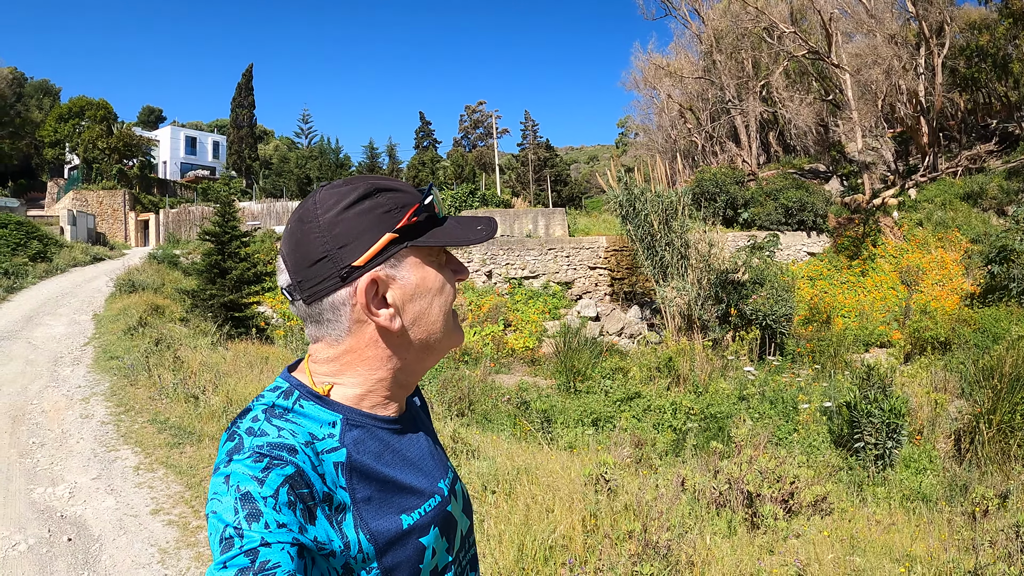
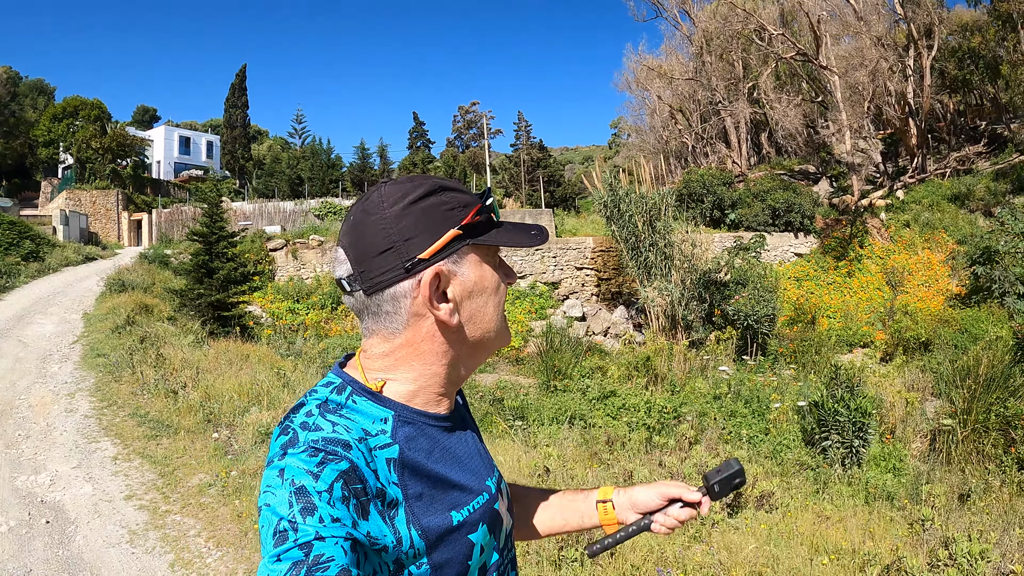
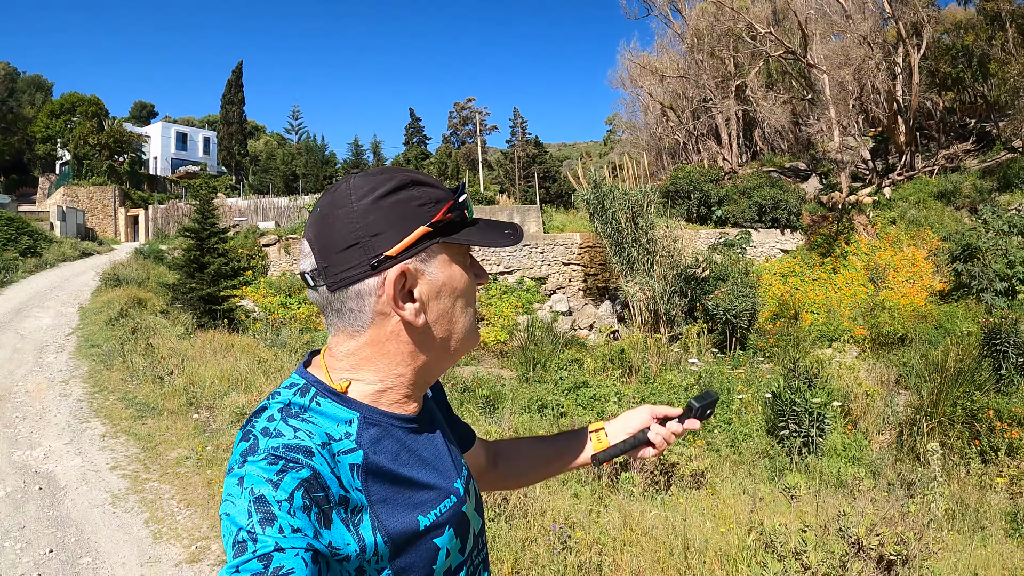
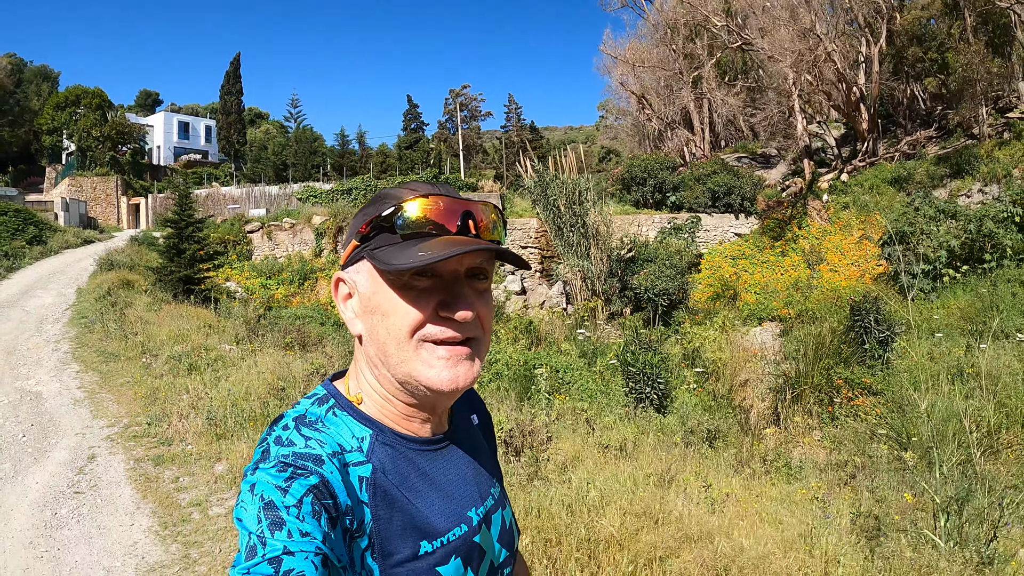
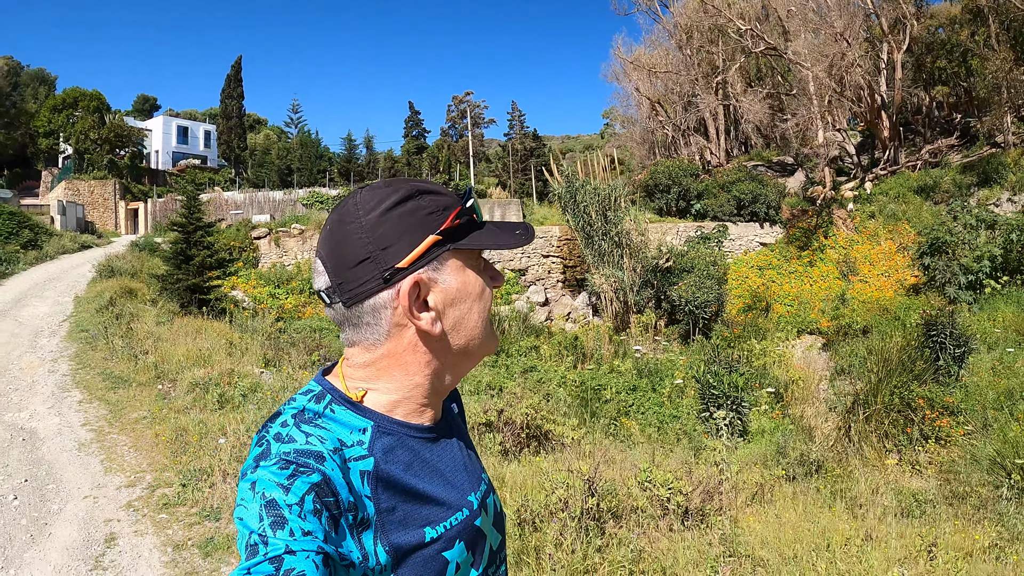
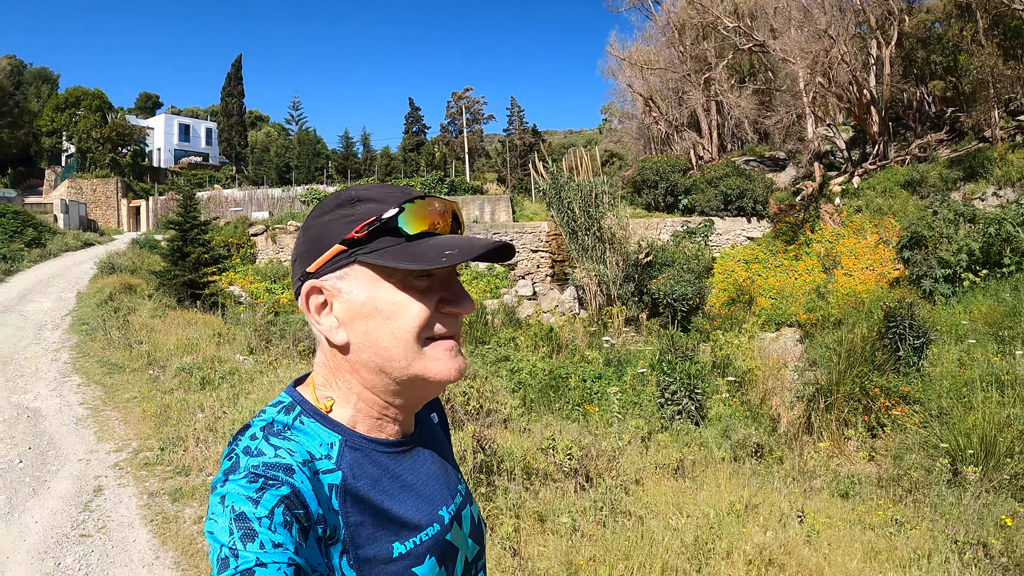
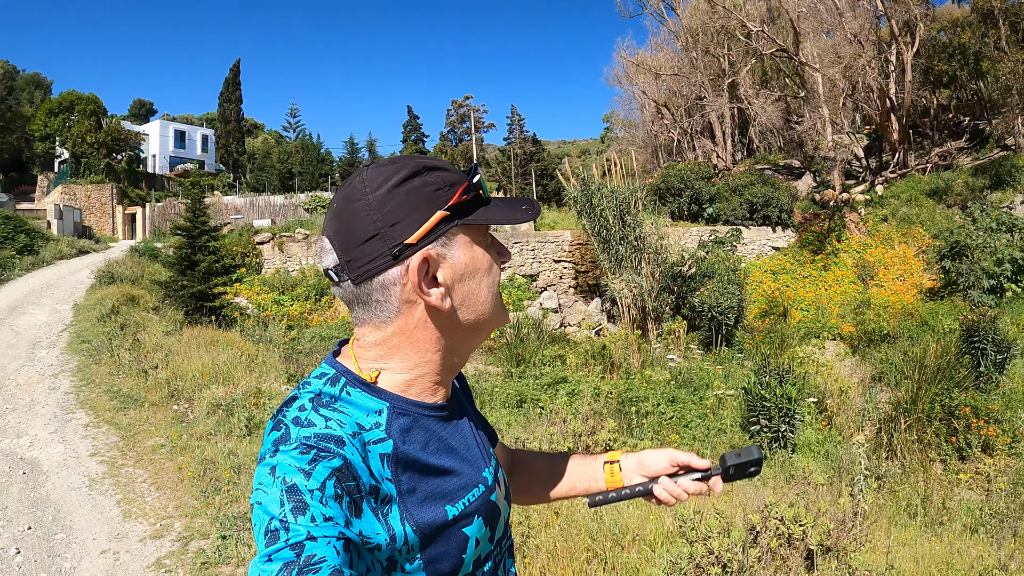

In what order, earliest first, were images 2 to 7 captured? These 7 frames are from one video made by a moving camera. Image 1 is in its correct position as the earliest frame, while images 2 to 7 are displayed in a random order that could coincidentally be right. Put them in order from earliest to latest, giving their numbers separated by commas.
2, 3, 7, 5, 6, 4
